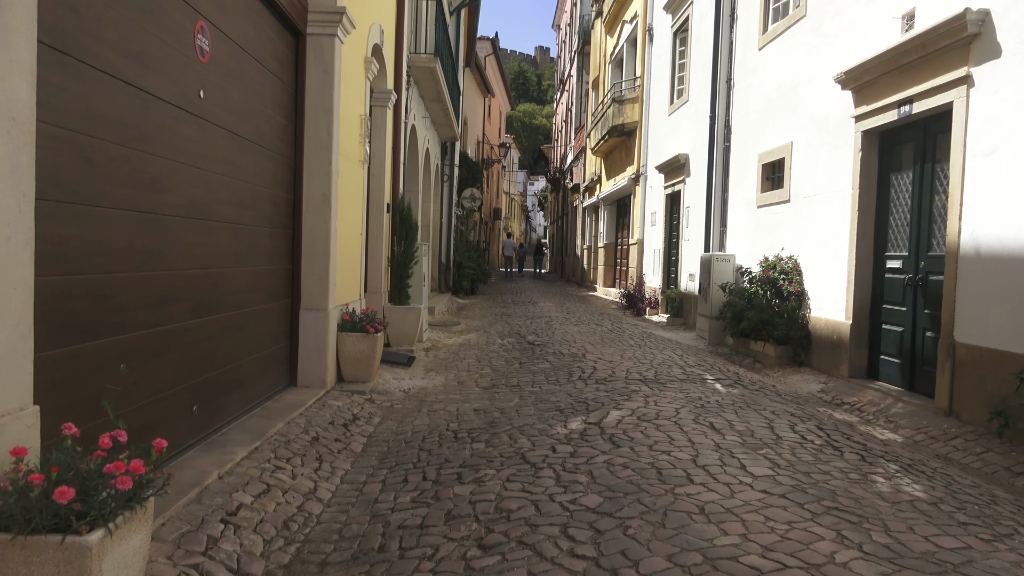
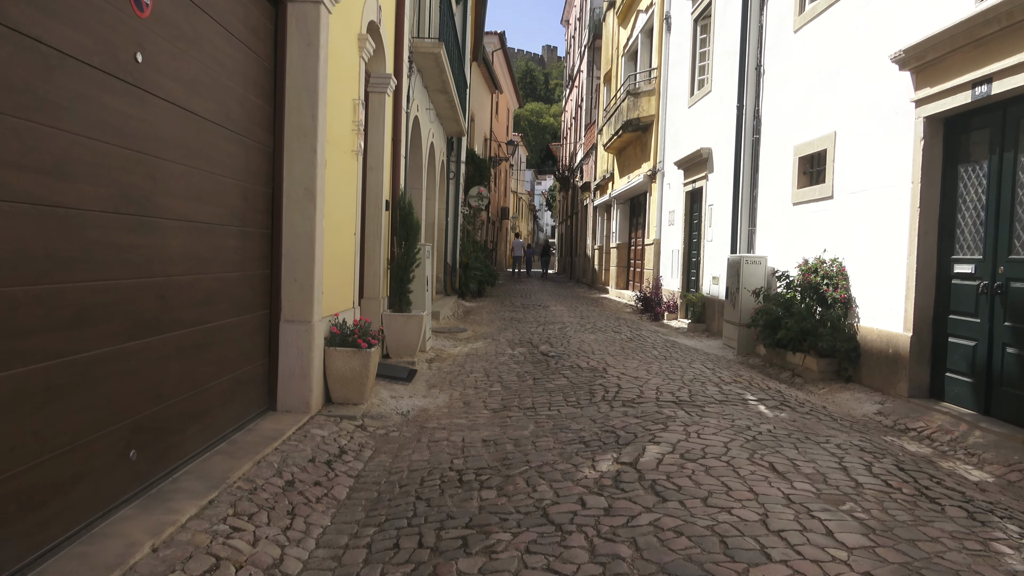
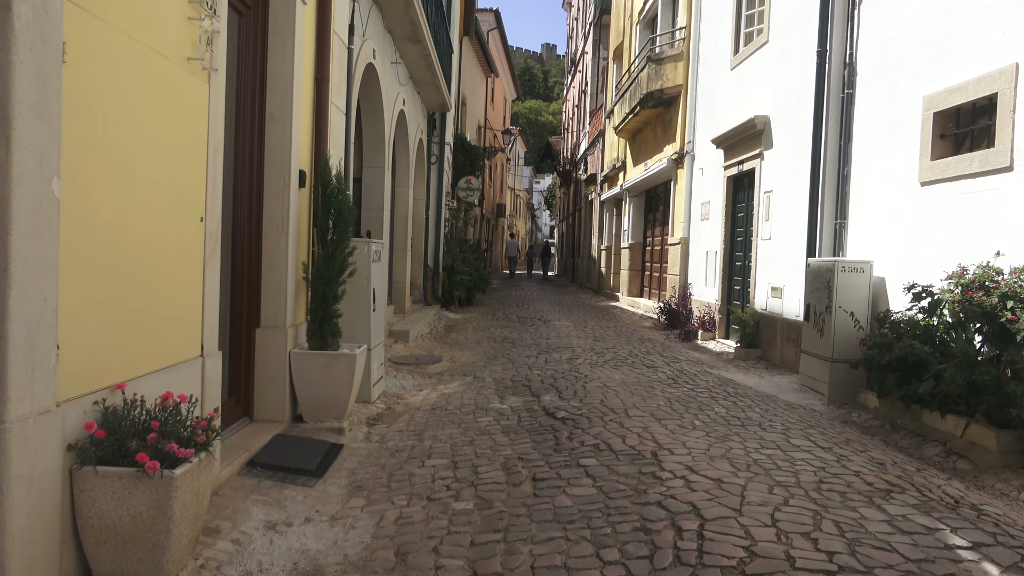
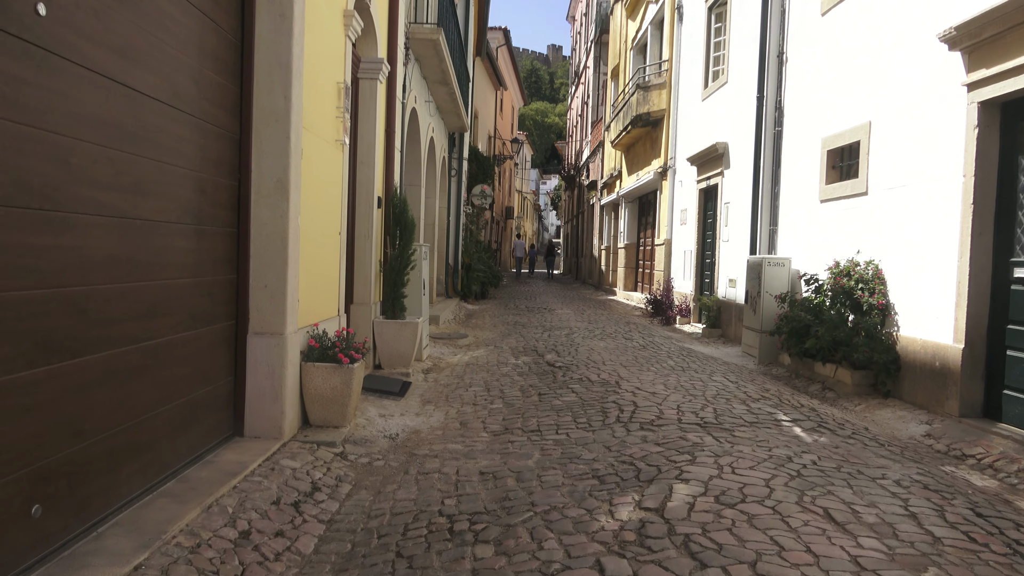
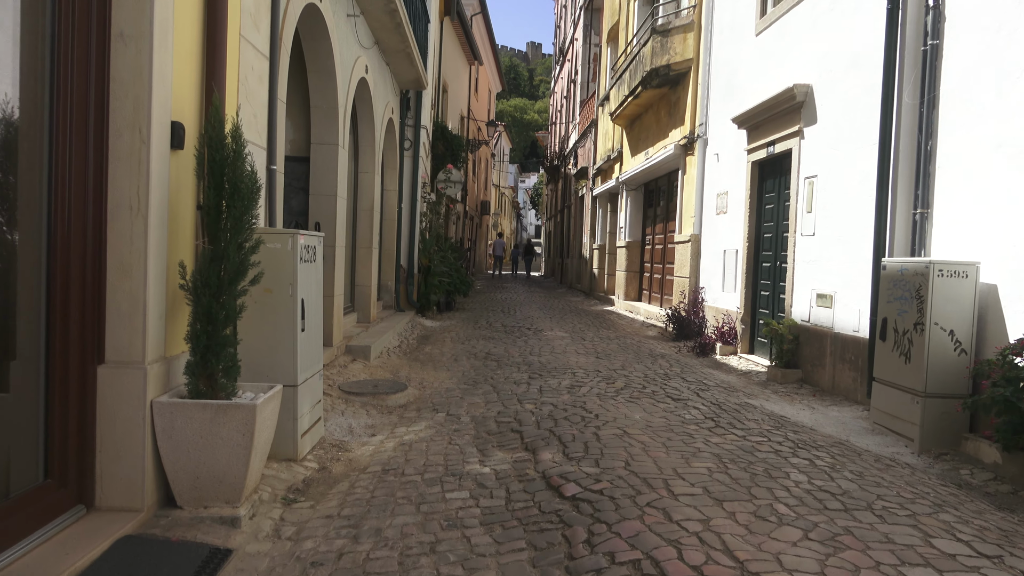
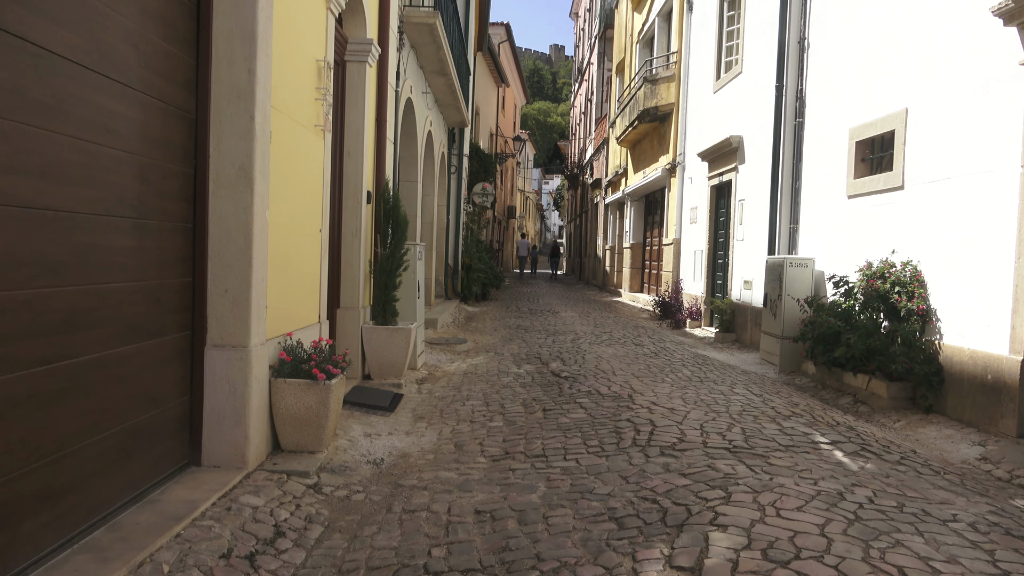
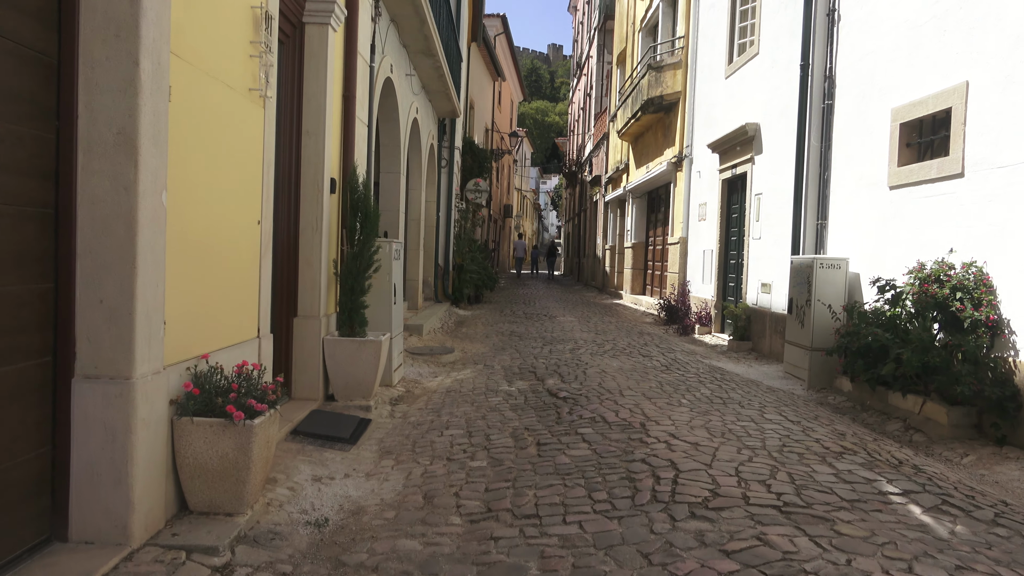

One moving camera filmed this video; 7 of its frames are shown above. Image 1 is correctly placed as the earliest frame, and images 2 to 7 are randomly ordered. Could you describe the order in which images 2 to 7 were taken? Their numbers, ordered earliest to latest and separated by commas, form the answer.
2, 4, 6, 7, 3, 5
